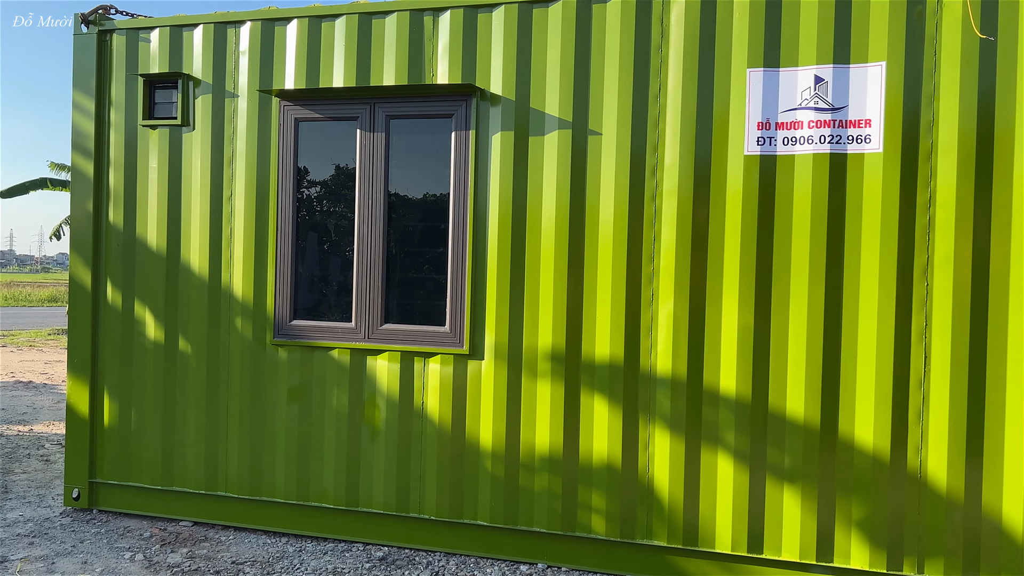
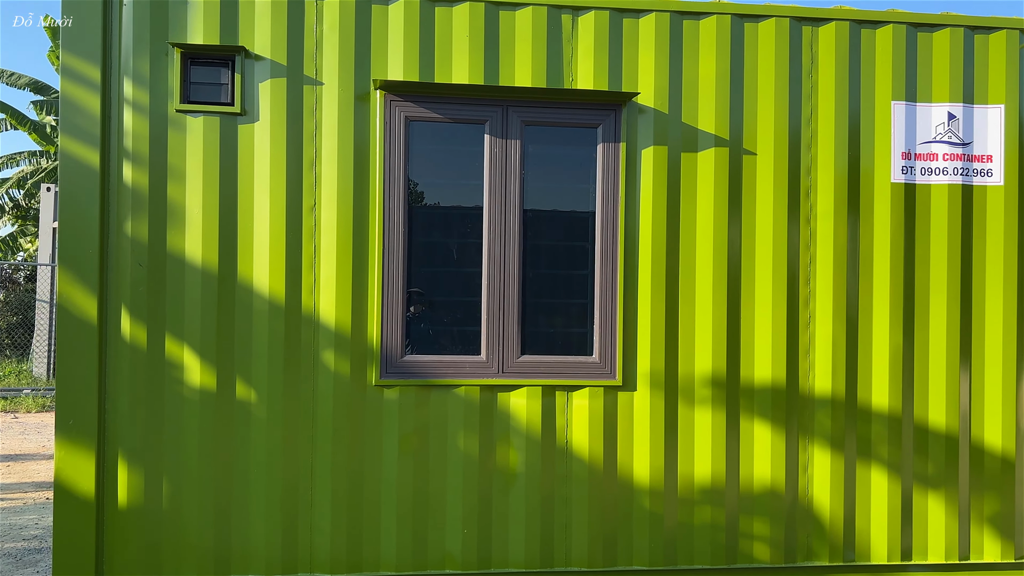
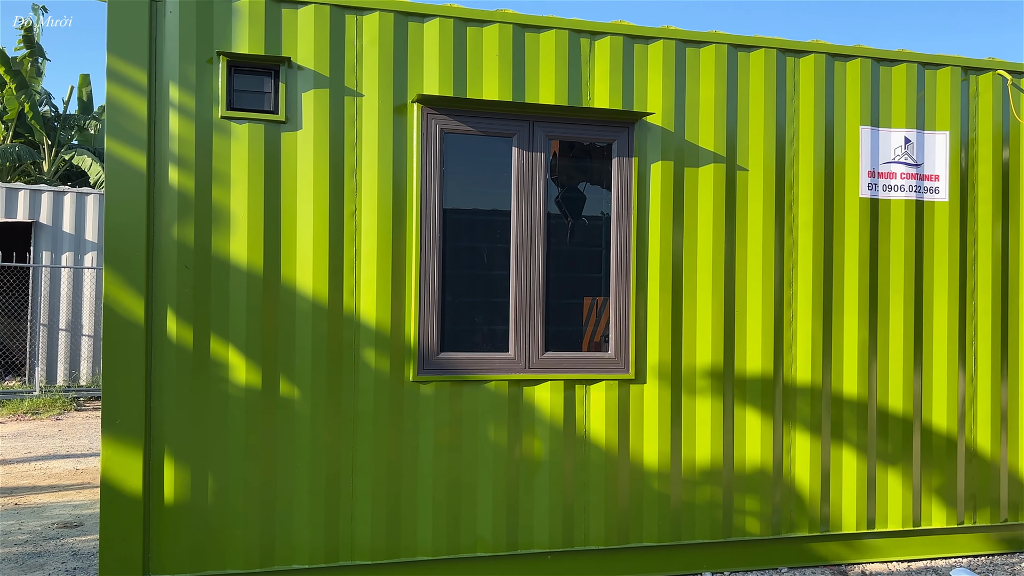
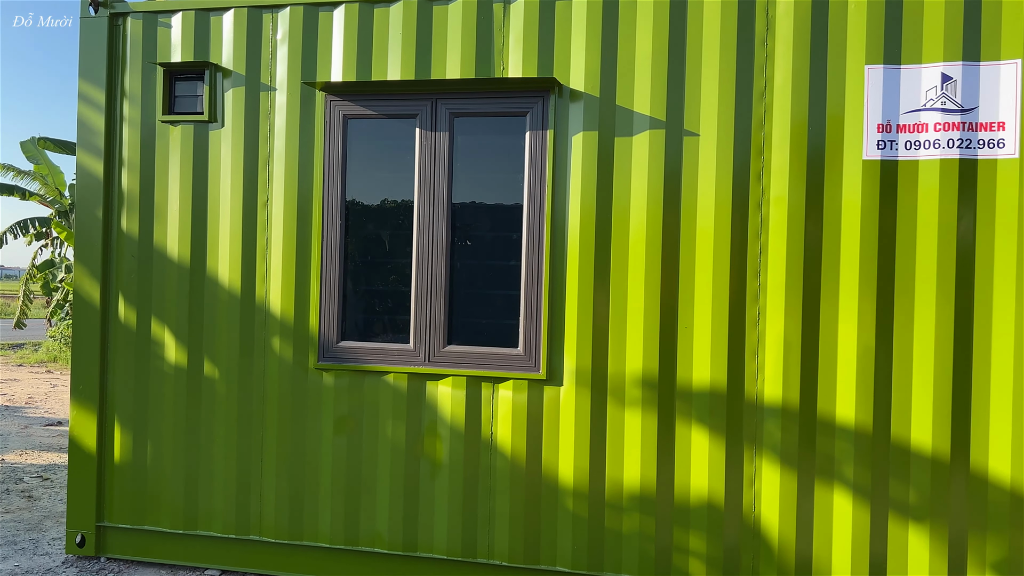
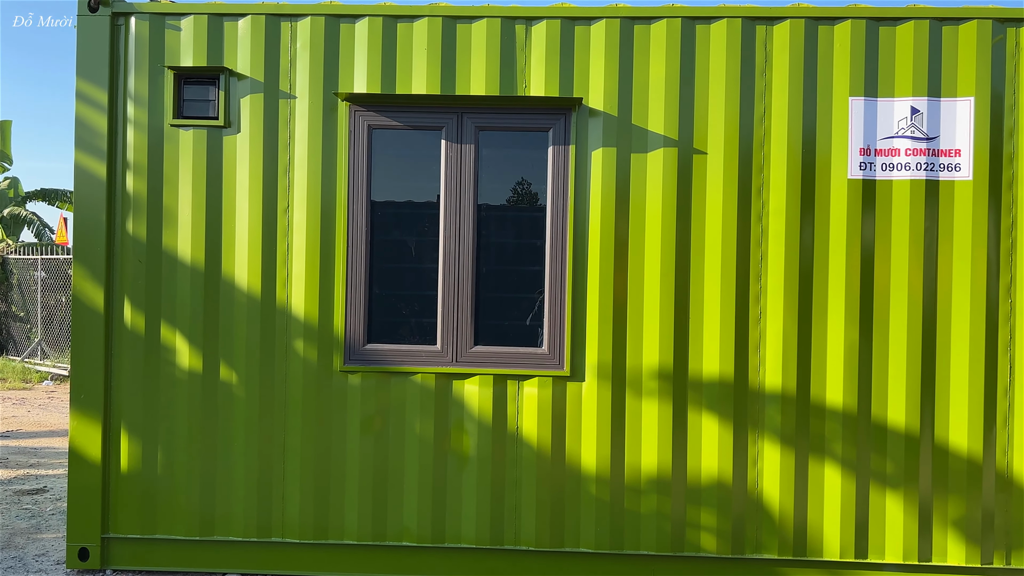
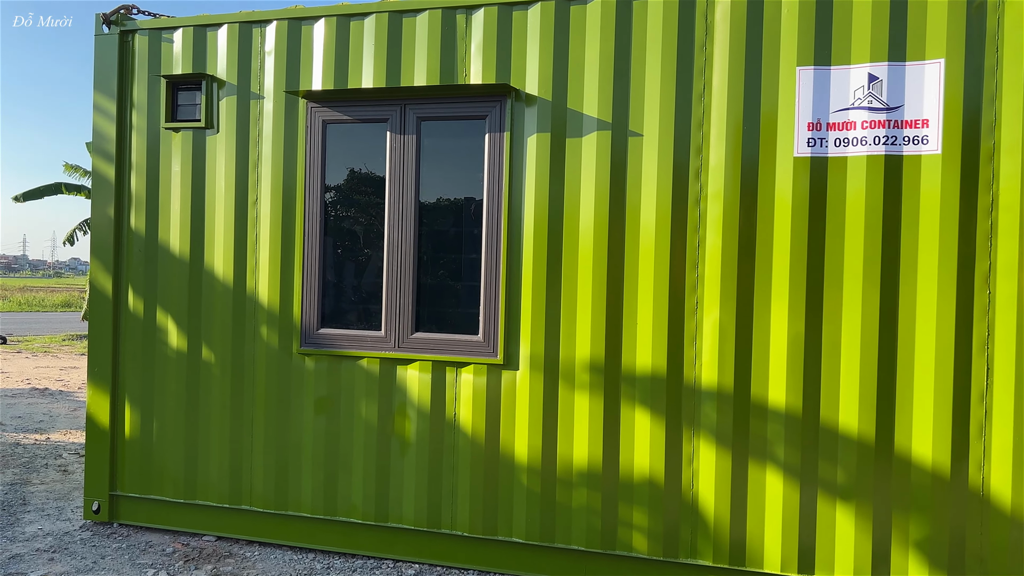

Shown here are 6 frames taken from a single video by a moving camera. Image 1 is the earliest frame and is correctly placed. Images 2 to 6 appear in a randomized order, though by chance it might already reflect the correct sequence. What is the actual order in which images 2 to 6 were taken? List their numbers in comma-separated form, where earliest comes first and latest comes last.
6, 4, 5, 2, 3
